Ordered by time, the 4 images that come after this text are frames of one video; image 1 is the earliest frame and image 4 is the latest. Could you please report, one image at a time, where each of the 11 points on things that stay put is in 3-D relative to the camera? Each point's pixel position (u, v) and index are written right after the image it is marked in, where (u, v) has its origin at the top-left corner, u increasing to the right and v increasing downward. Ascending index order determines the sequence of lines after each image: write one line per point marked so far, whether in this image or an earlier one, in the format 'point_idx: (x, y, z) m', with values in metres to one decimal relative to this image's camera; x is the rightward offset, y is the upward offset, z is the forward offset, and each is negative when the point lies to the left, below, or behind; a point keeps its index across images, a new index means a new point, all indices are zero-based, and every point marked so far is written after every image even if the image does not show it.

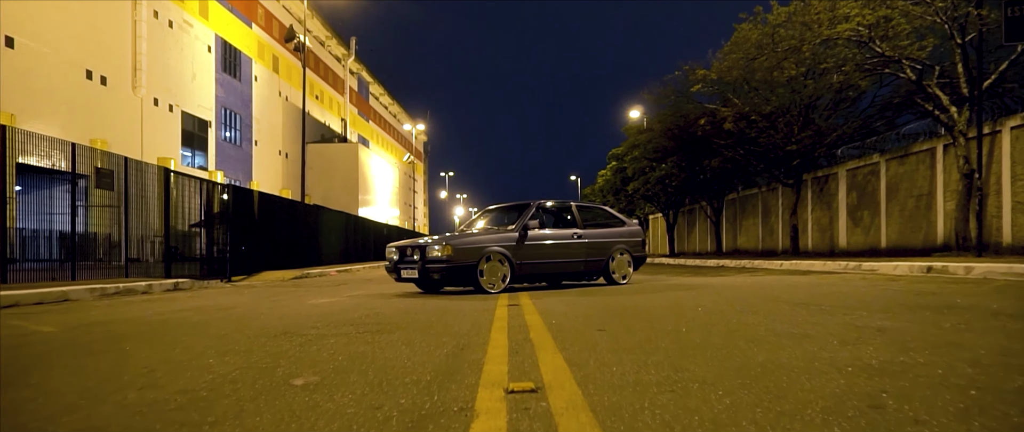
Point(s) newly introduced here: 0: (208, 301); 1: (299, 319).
0: (-5.0, -1.4, +12.4) m
1: (-2.1, -1.0, +7.3) m
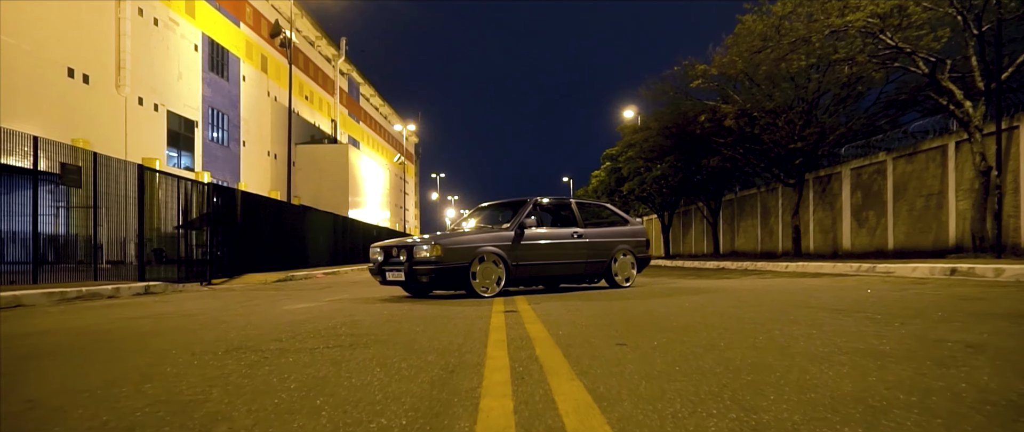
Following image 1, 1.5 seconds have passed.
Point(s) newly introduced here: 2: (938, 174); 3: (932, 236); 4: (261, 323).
0: (-5.1, -1.4, +11.4) m
1: (-2.1, -1.0, +6.3) m
2: (+11.4, +1.1, +19.7) m
3: (+11.4, -0.6, +20.0) m
4: (-2.4, -1.0, +7.1) m
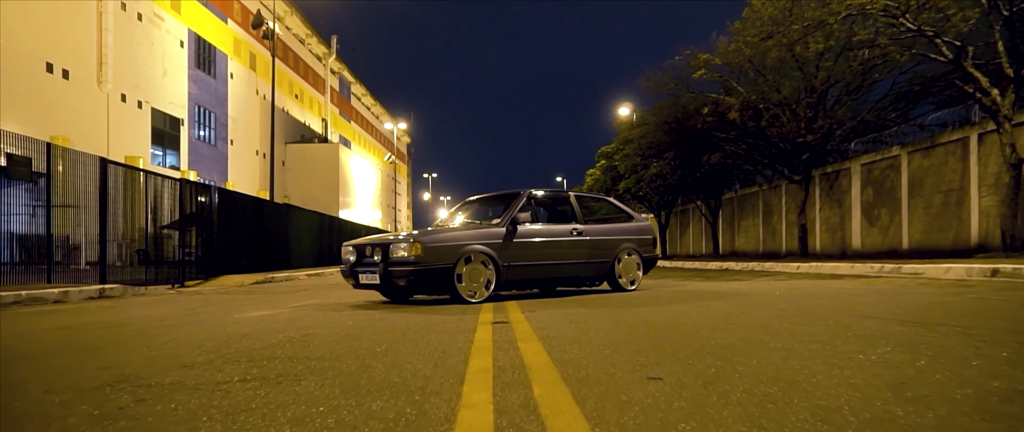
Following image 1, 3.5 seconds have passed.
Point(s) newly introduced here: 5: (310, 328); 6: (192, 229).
0: (-5.2, -1.3, +10.0) m
1: (-2.2, -0.9, +4.9) m
2: (+11.2, +1.2, +18.4) m
3: (+11.2, -0.5, +18.7) m
4: (-2.5, -0.9, +5.7) m
5: (-1.7, -0.9, +6.1) m
6: (-7.4, -0.3, +16.7) m
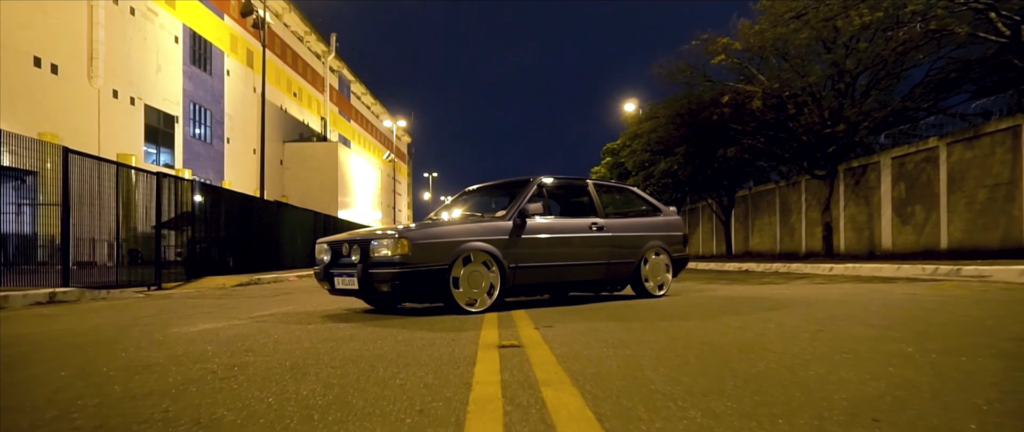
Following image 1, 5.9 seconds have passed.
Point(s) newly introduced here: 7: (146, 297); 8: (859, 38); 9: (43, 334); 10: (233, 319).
0: (-5.2, -1.2, +8.3) m
1: (-2.1, -0.8, +3.3) m
2: (+11.3, +1.3, +16.7) m
3: (+11.3, -0.4, +17.0) m
4: (-2.4, -0.8, +4.0) m
5: (-1.6, -0.8, +4.5) m
6: (-7.3, -0.2, +15.1) m
7: (-6.5, -1.4, +12.8) m
8: (+9.1, +4.7, +19.5) m
9: (-4.3, -1.1, +6.6) m
10: (-3.0, -1.1, +7.9) m
